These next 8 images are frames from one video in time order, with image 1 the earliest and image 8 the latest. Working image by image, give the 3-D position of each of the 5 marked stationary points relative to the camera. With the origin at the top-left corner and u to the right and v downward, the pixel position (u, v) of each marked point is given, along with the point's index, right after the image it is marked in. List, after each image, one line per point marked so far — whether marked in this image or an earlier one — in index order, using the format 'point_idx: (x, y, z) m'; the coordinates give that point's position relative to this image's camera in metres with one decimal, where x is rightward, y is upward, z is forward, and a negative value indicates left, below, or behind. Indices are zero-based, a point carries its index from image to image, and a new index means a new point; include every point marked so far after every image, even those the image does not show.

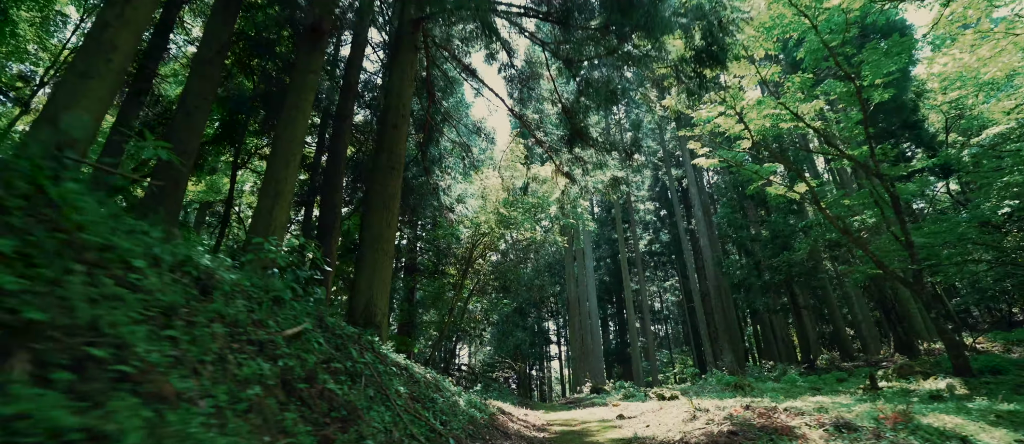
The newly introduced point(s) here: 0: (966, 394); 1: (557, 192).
0: (+5.1, -1.9, +5.6) m
1: (+0.8, +0.5, +8.5) m
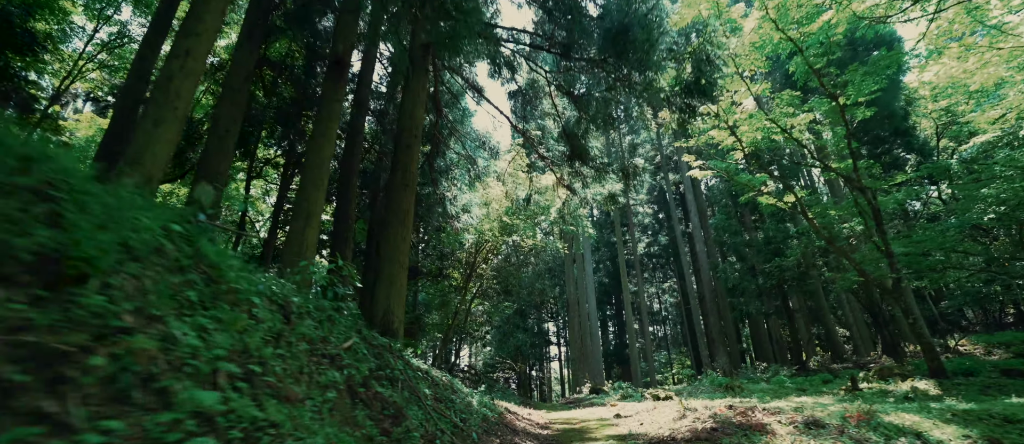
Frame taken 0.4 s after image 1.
0: (+5.2, -2.1, +6.1) m
1: (+0.9, +0.4, +8.9) m
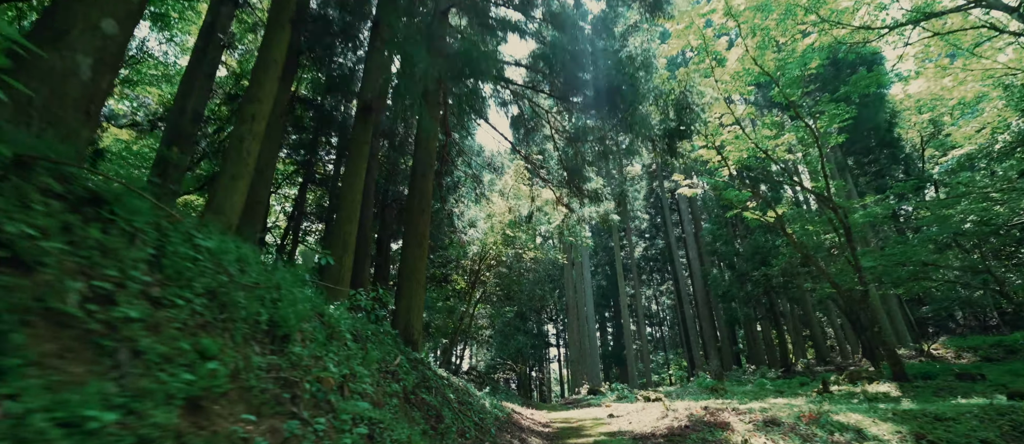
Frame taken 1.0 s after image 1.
0: (+5.3, -2.4, +6.9) m
1: (+0.9, +0.1, +9.7) m
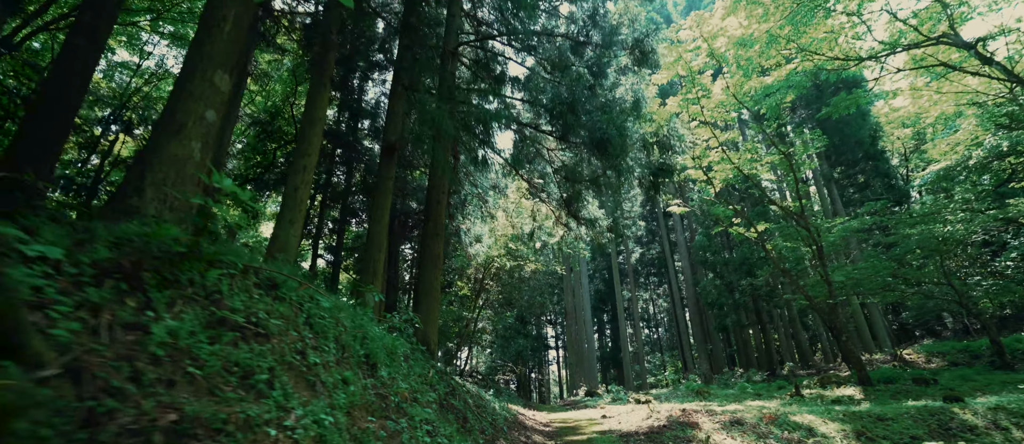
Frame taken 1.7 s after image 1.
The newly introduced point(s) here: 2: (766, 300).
0: (+5.3, -2.8, +7.8) m
1: (+1.0, -0.3, +10.6) m
2: (+7.6, -2.3, +14.9) m
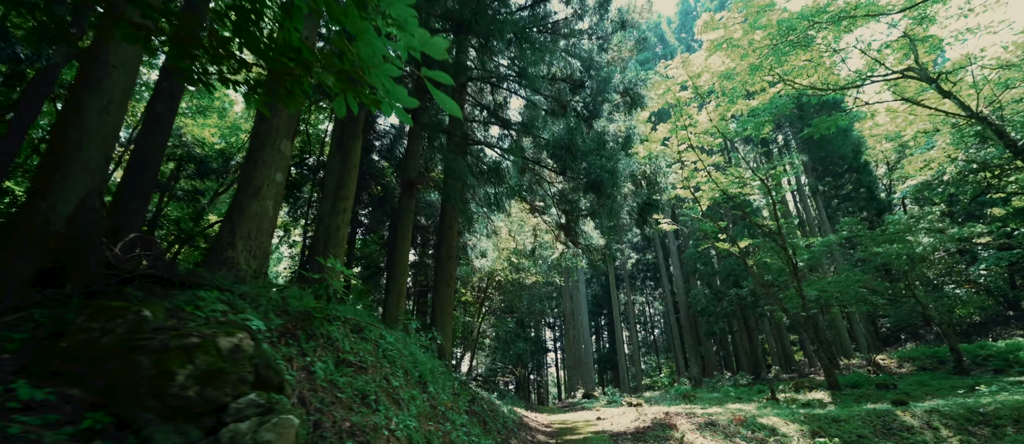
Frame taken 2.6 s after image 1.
0: (+5.4, -3.2, +8.7) m
1: (+1.1, -0.7, +11.5) m
2: (+7.7, -2.7, +15.9) m
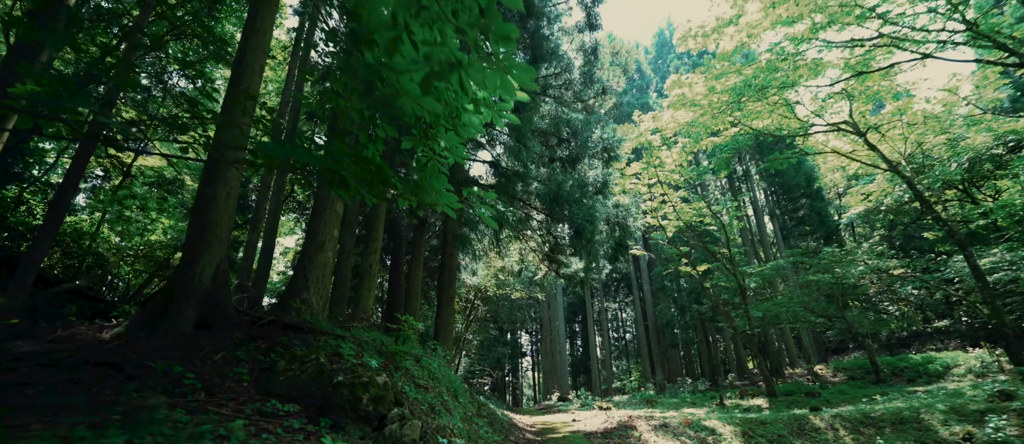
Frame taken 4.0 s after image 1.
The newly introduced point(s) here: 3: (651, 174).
0: (+5.2, -3.9, +10.5) m
1: (+0.8, -1.3, +13.1) m
2: (+7.1, -3.5, +17.8) m
3: (+4.2, +1.4, +14.9) m
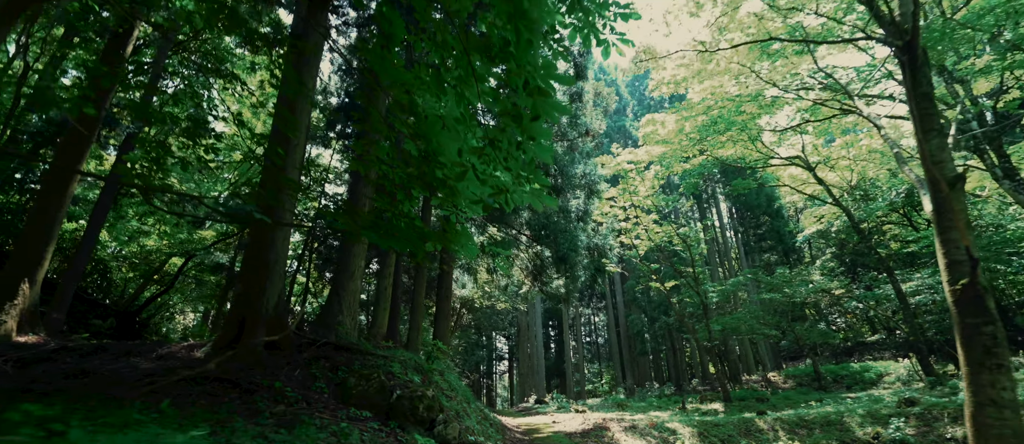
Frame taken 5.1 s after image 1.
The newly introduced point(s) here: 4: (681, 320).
0: (+4.9, -4.5, +11.9) m
1: (+0.4, -1.9, +14.3) m
2: (+6.5, -4.2, +19.3) m
3: (+3.8, +0.8, +16.3) m
4: (+6.3, -3.7, +18.6) m
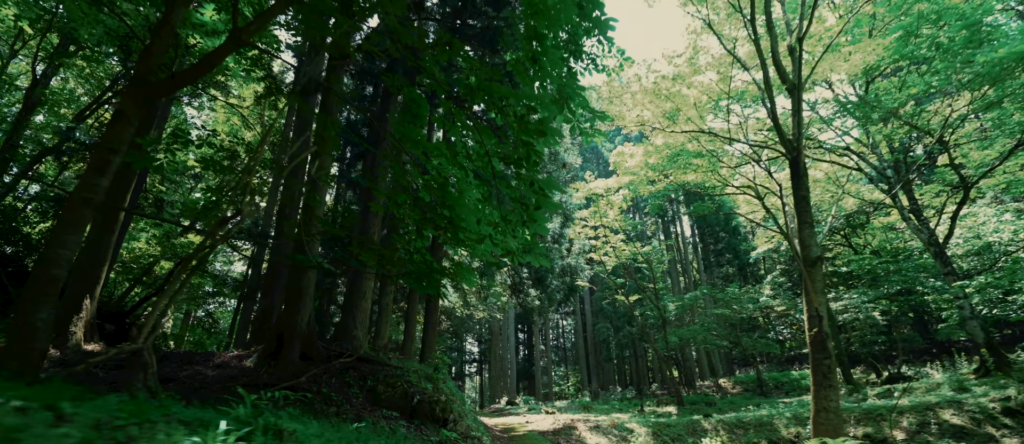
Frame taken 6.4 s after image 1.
0: (+4.3, -5.2, +13.5) m
1: (-0.3, -2.4, +15.6) m
2: (+5.4, -4.9, +21.0) m
3: (+3.1, +0.1, +17.9) m
4: (+5.3, -4.4, +20.3) m
